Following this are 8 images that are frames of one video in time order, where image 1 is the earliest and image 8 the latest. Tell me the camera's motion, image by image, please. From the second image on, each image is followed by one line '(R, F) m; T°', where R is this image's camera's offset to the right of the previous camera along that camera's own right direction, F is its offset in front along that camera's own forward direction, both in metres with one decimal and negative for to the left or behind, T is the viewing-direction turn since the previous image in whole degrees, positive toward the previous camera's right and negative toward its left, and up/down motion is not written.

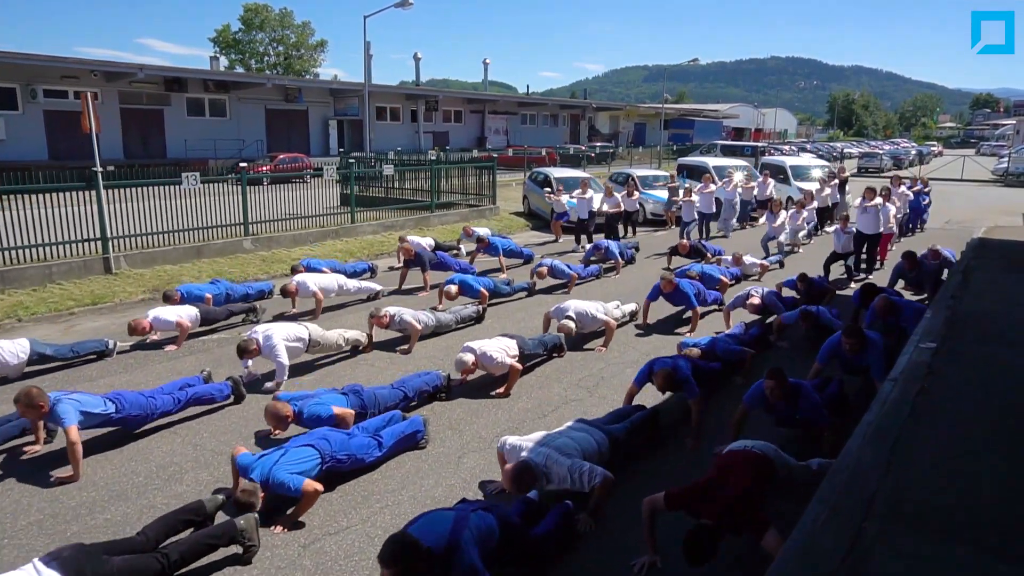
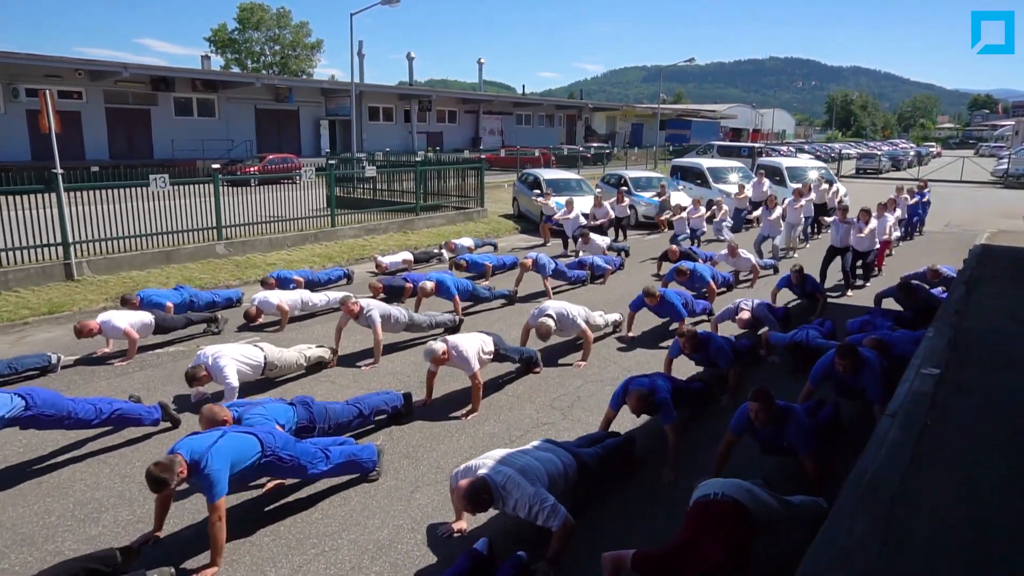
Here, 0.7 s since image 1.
(+0.3, +0.5) m; 0°
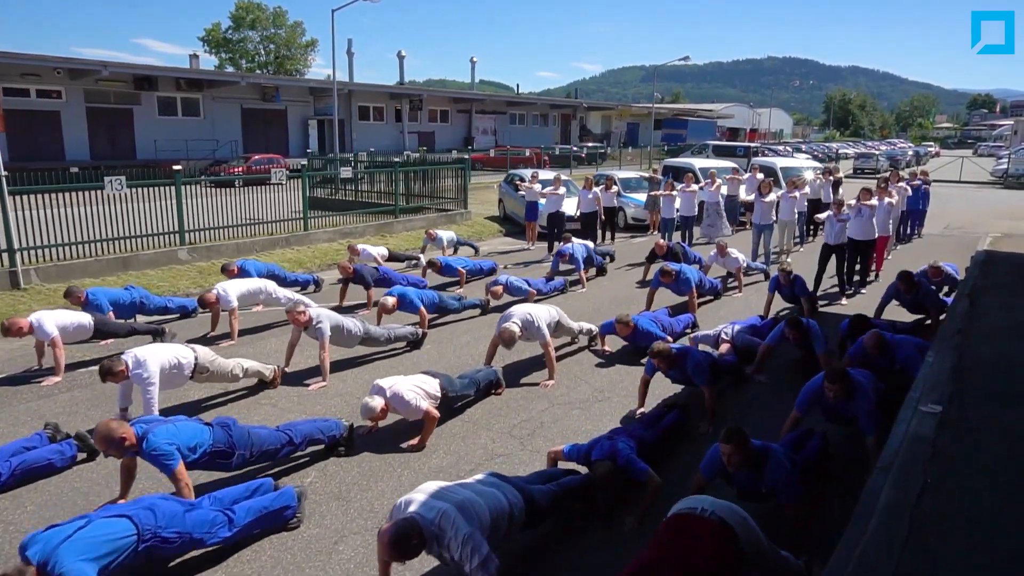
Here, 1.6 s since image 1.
(+0.4, +0.7) m; 0°
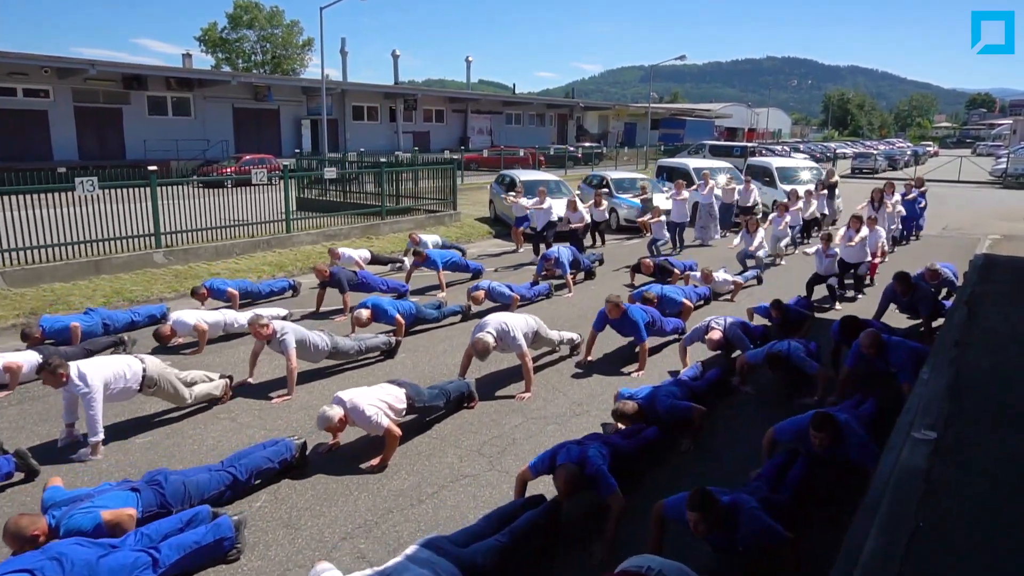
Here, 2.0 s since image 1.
(+0.2, +0.4) m; 0°
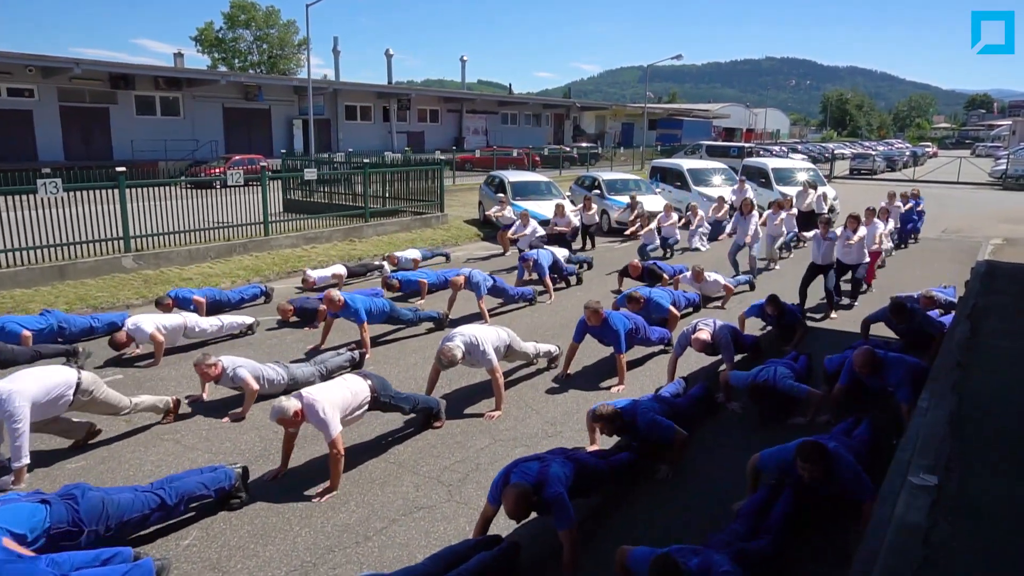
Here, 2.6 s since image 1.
(+0.3, +0.5) m; 0°
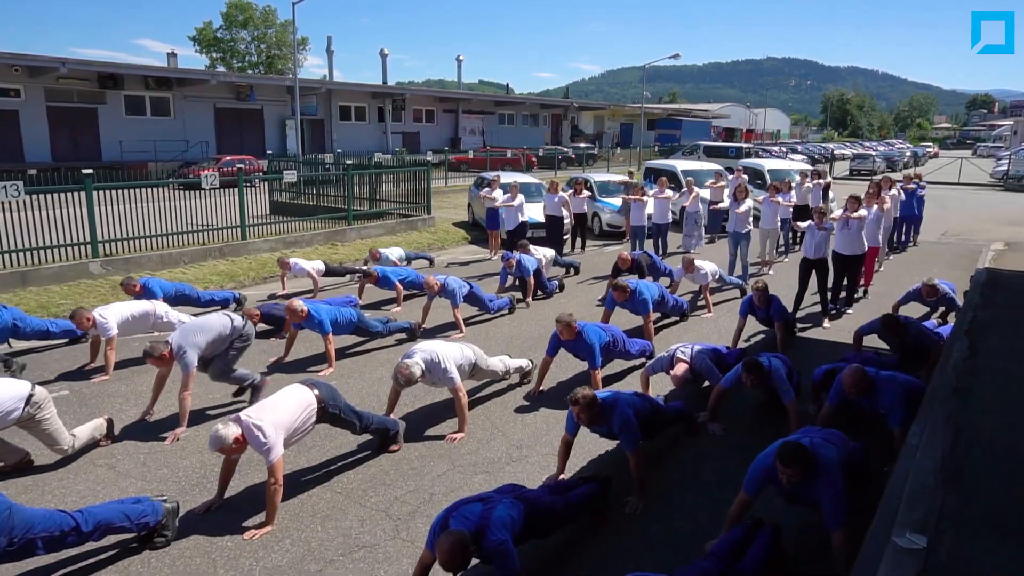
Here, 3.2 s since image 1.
(+0.3, +0.5) m; 0°
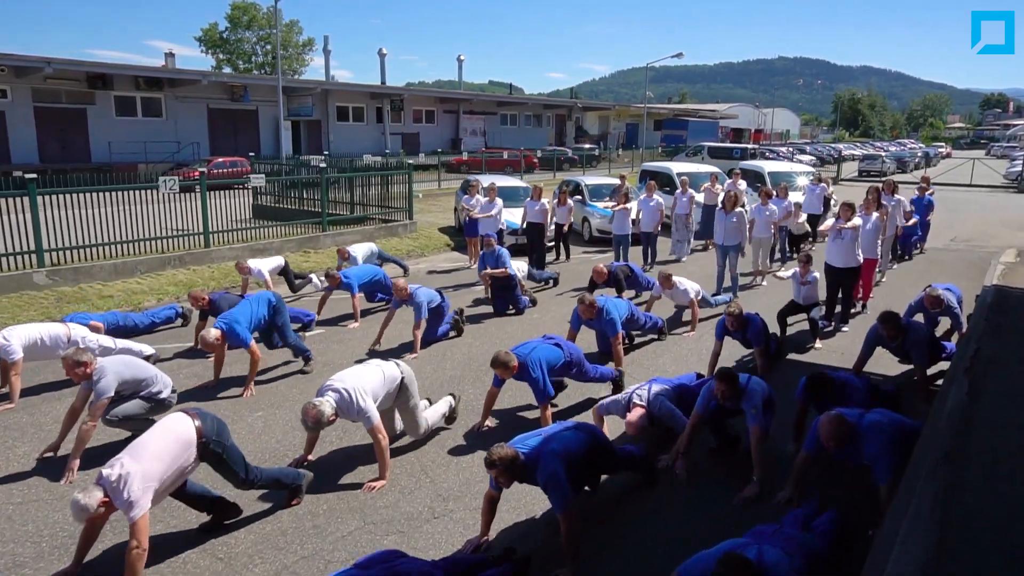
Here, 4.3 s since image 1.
(+0.6, +0.8) m; -1°
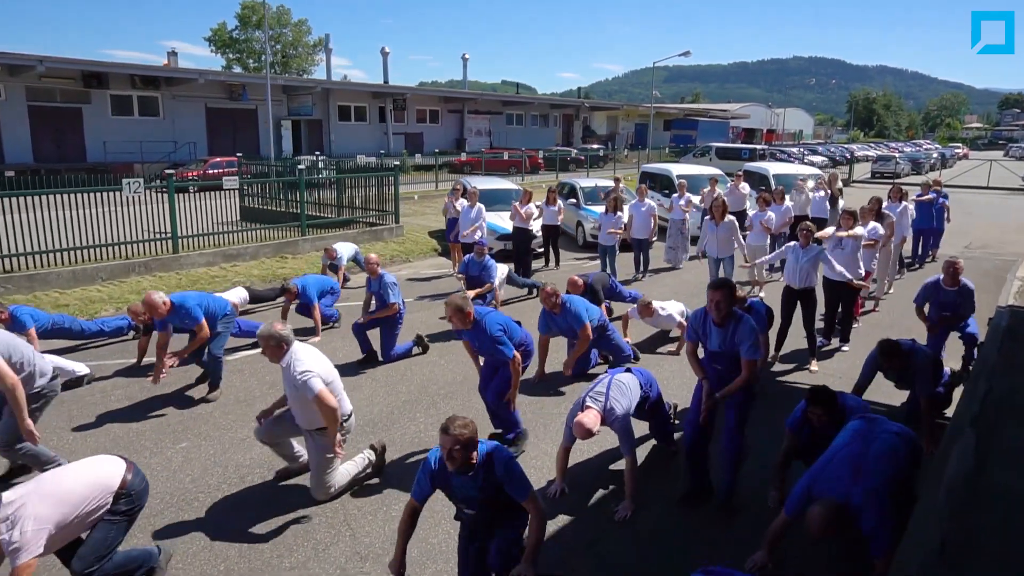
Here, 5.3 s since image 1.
(+0.5, +0.7) m; -1°
